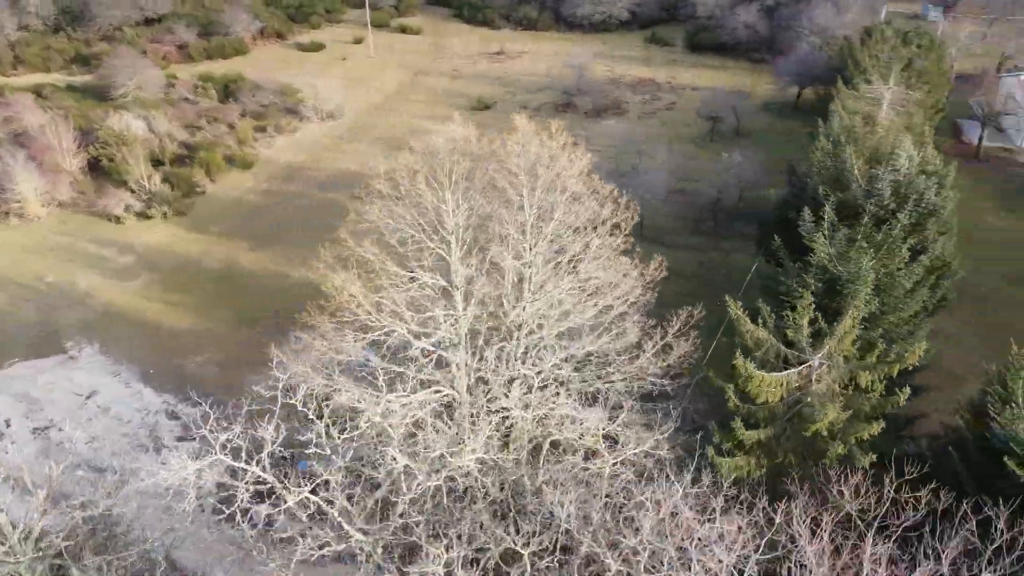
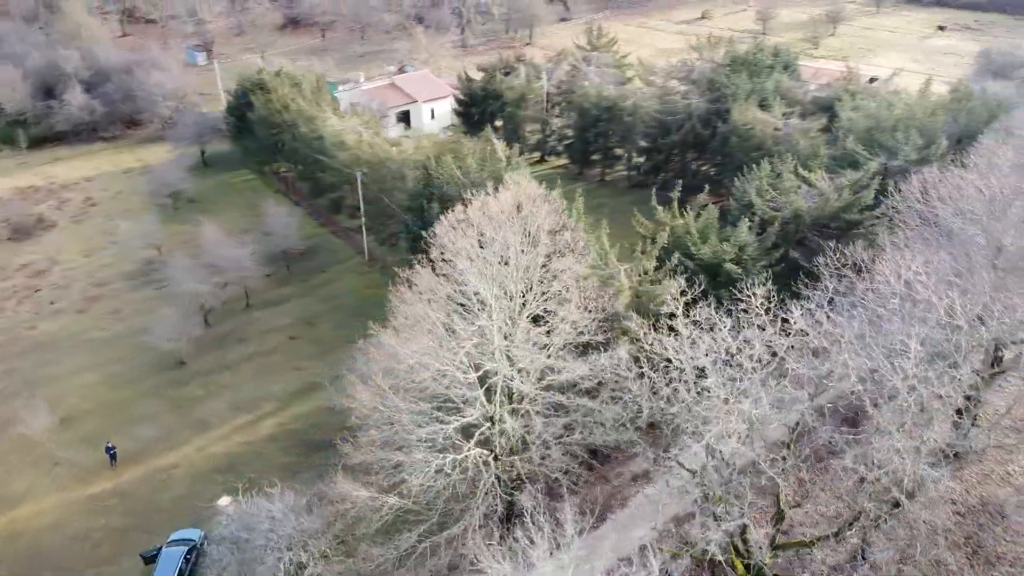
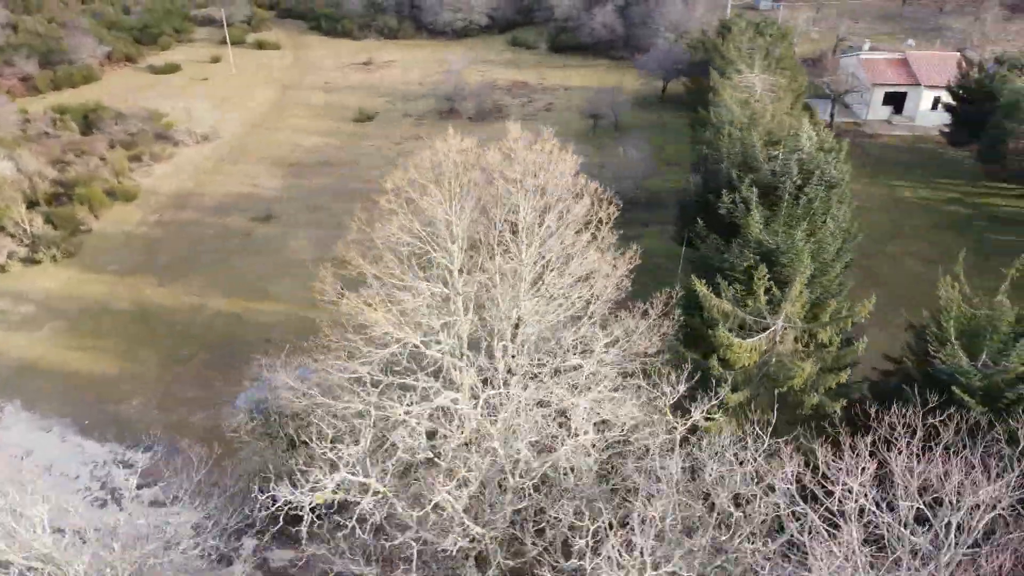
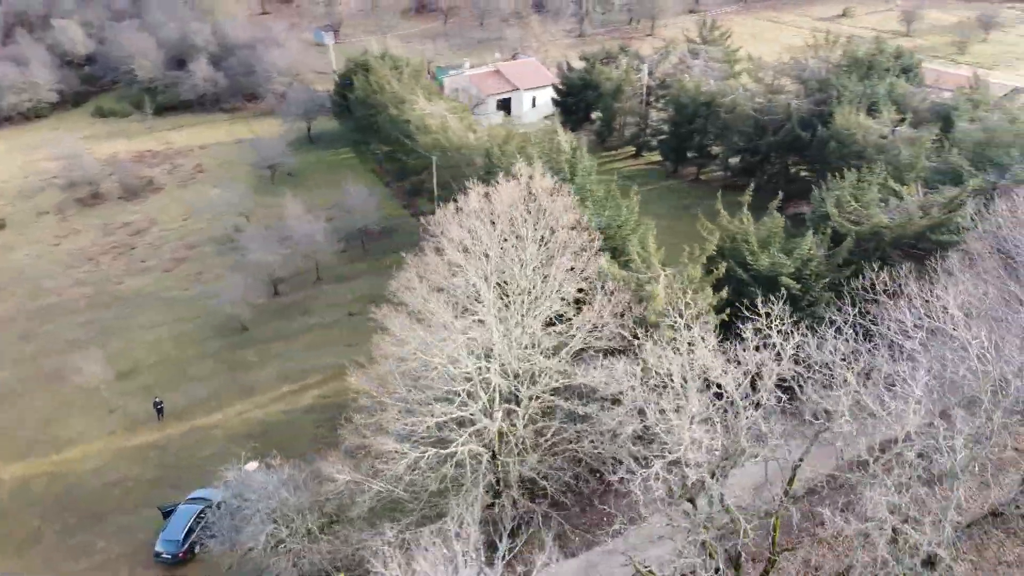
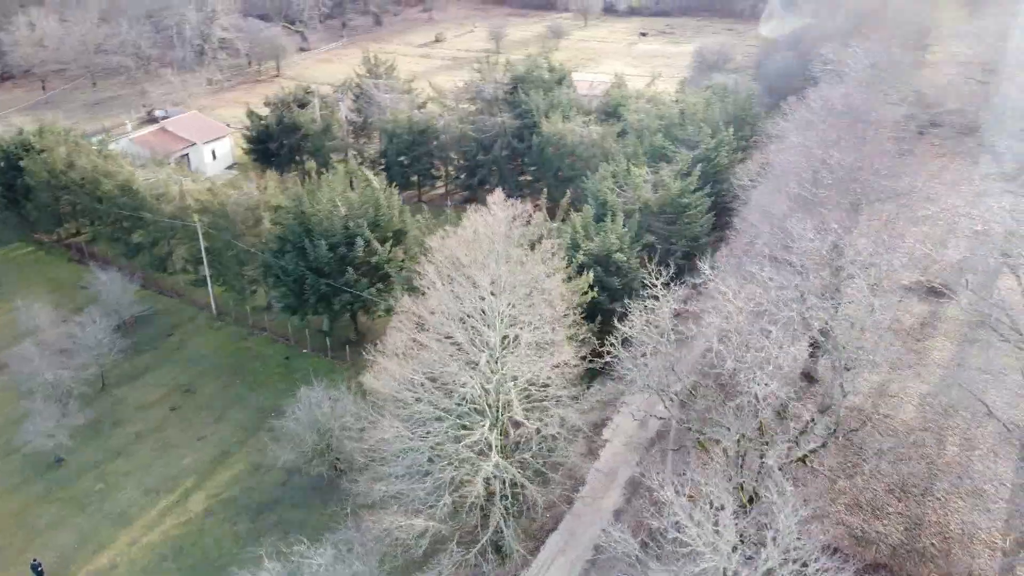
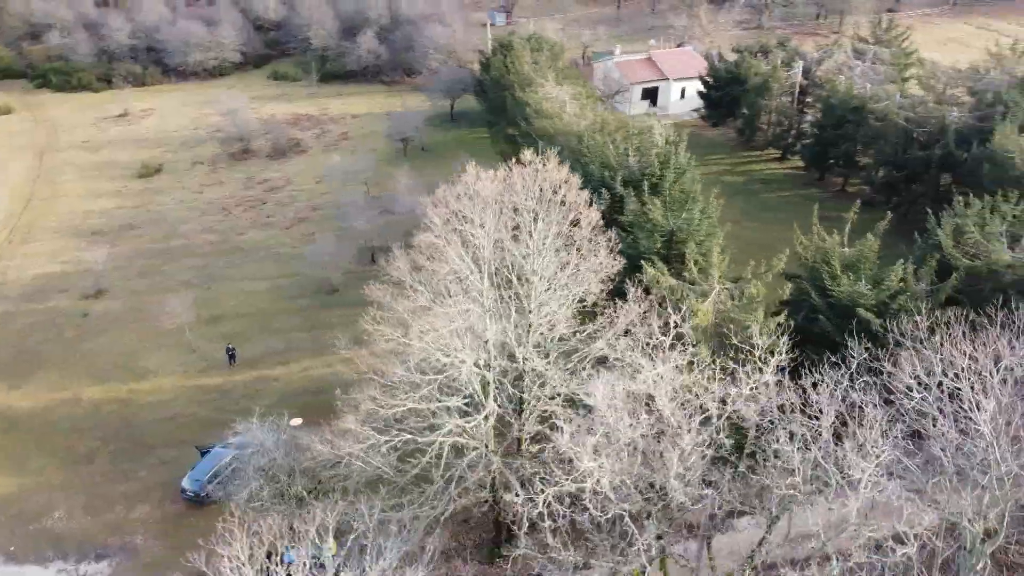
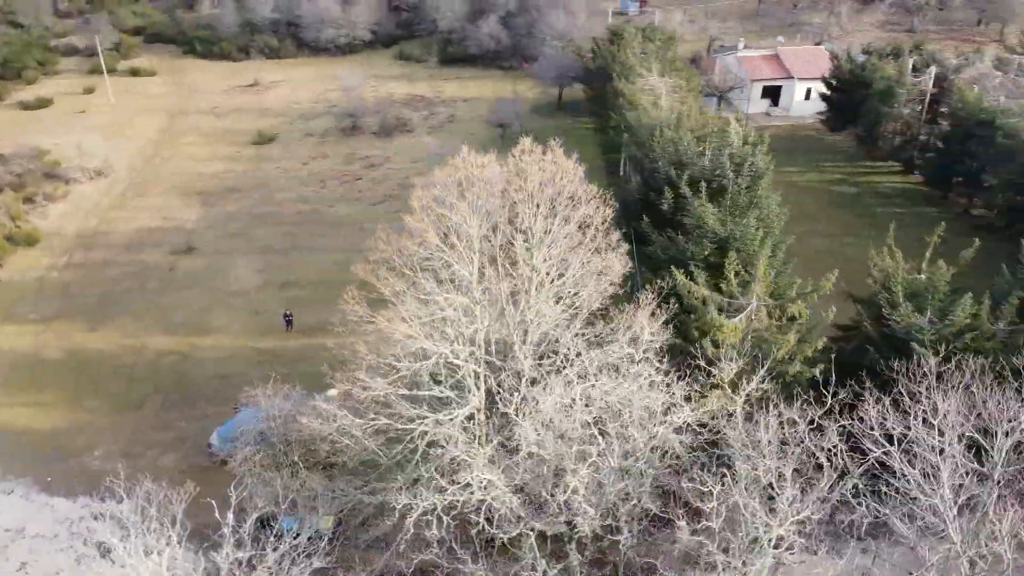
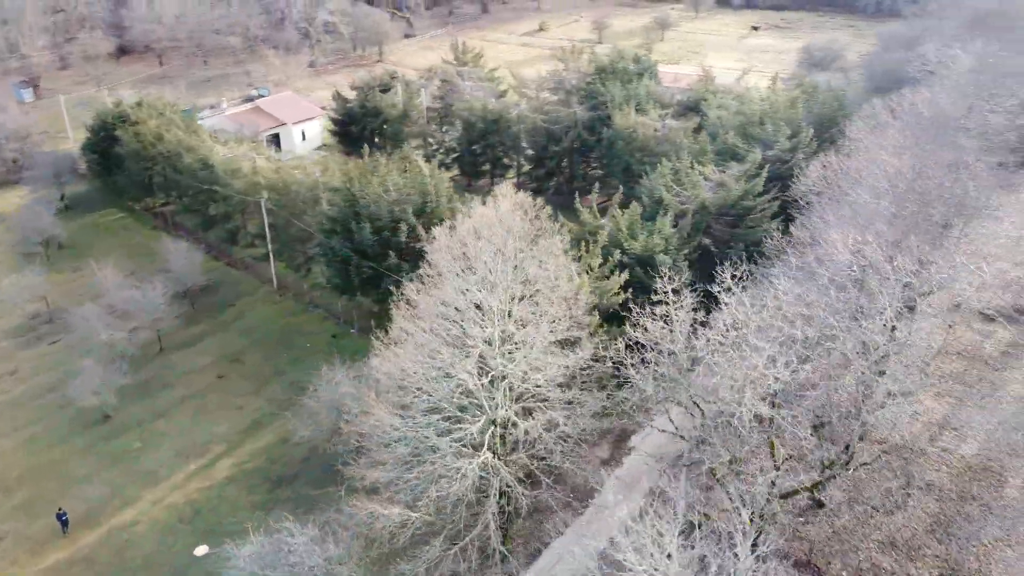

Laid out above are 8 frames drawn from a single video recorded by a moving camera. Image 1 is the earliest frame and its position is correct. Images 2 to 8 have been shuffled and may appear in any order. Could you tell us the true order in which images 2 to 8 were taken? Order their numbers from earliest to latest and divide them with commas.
3, 7, 6, 4, 2, 8, 5
